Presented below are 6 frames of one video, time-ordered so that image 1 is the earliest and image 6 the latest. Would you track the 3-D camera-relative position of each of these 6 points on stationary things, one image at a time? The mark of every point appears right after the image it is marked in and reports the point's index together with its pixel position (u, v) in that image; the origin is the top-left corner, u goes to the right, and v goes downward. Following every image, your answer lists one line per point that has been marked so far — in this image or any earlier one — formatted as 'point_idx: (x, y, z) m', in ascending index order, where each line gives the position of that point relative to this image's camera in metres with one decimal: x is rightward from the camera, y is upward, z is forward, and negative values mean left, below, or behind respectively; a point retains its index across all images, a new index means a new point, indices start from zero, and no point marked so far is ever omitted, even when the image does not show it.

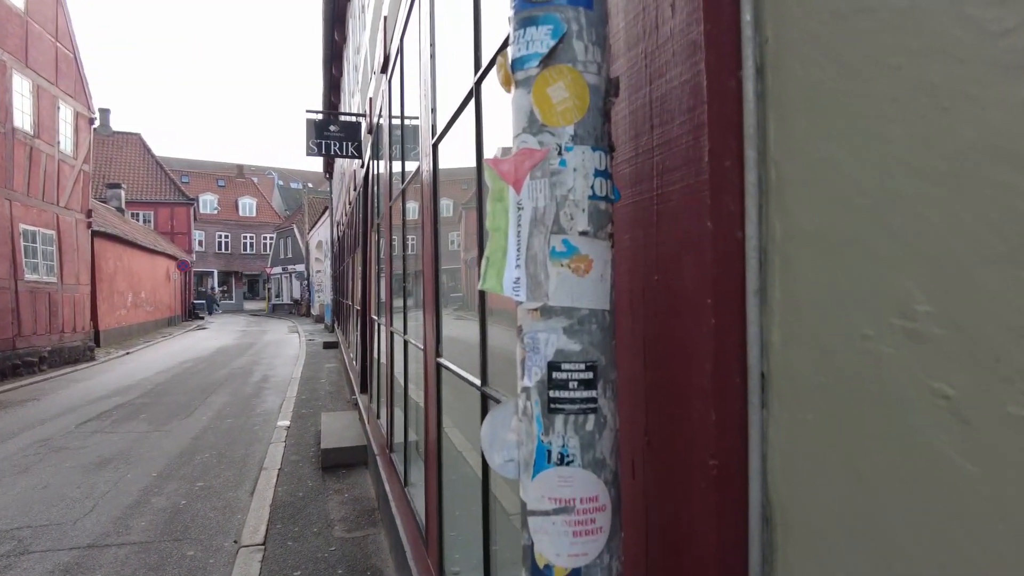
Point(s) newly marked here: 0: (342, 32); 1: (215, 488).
0: (-3.8, +5.7, +14.1) m
1: (-3.3, -2.3, +7.1) m
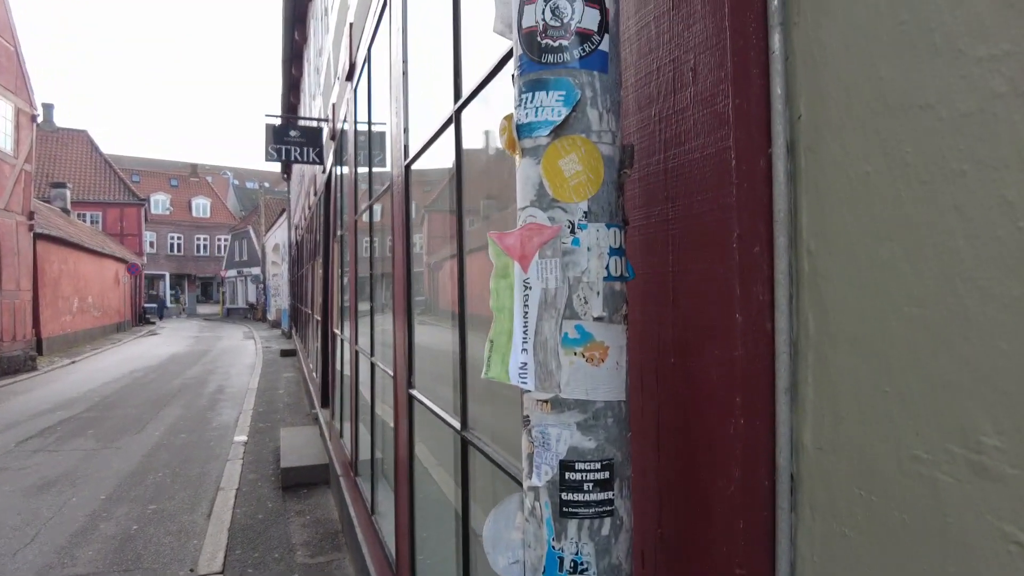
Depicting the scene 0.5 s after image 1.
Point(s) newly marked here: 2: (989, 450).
0: (-4.6, +5.6, +13.8) m
1: (-3.7, -2.4, +6.8) m
2: (+0.5, -0.2, +0.6) m
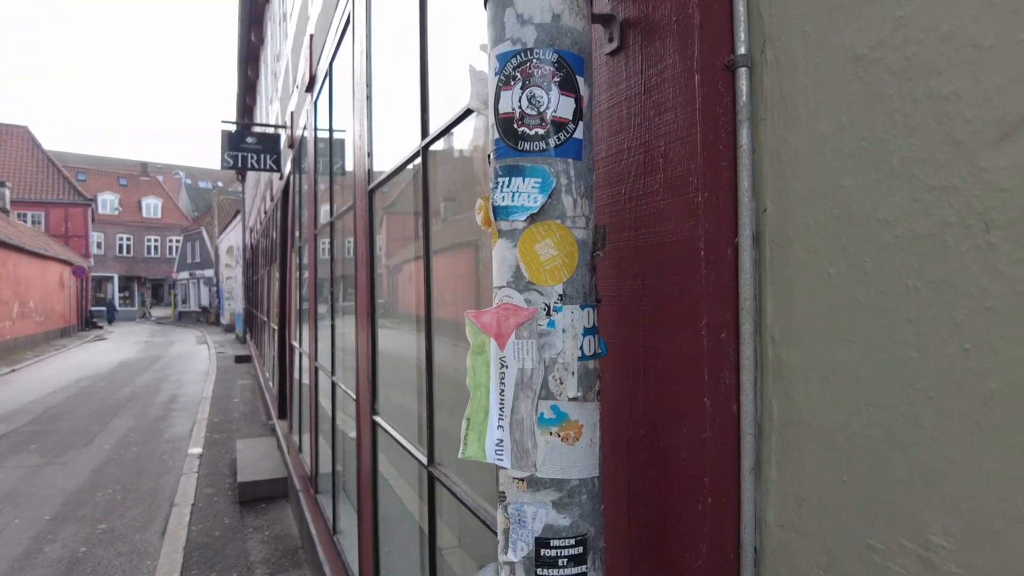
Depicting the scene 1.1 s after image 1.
0: (-5.4, +5.4, +13.5) m
1: (-4.1, -2.5, +6.6) m
2: (+0.4, -0.3, +0.6) m
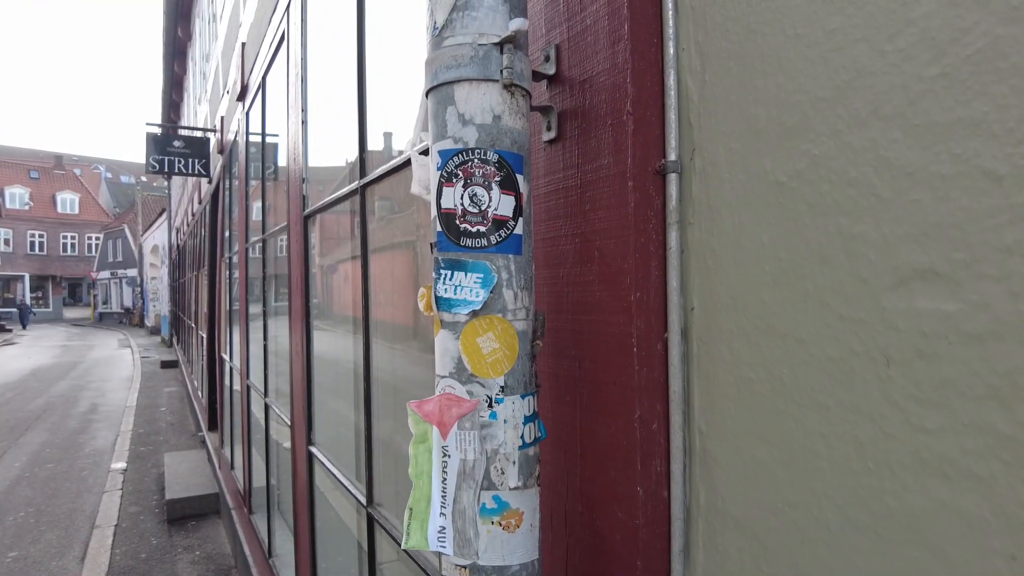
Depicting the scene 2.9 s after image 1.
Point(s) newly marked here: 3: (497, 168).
0: (-6.7, +5.3, +12.9) m
1: (-4.7, -2.6, +6.2) m
2: (+0.4, -0.4, +0.7) m
3: (0.0, +0.2, +0.9) m
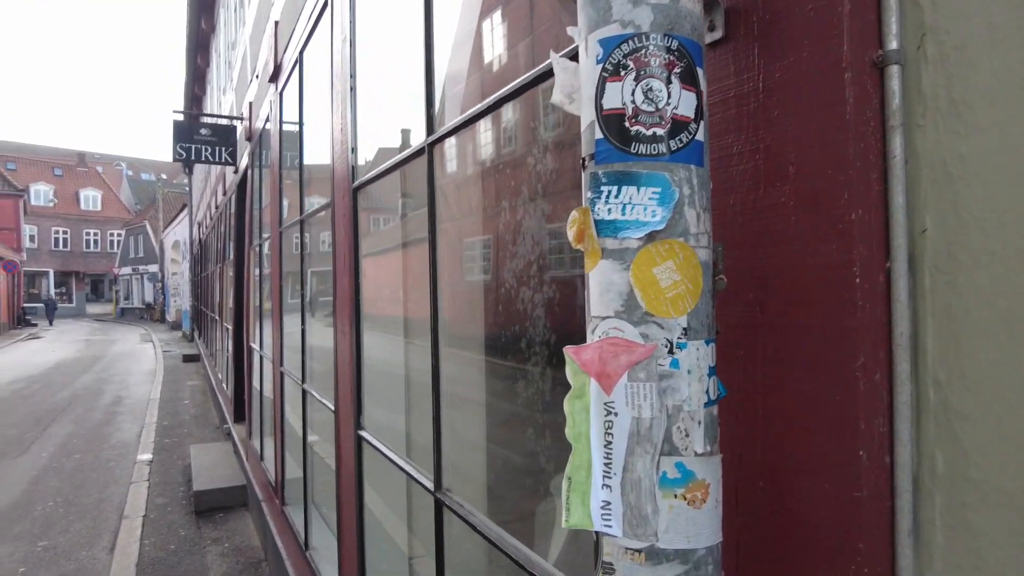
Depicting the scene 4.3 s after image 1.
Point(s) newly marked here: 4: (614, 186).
0: (-6.2, +5.5, +12.9) m
1: (-4.3, -2.5, +6.1) m
2: (+0.6, -0.3, +0.5) m
3: (+0.2, +0.3, +0.7) m
4: (+0.1, +0.1, +0.8) m
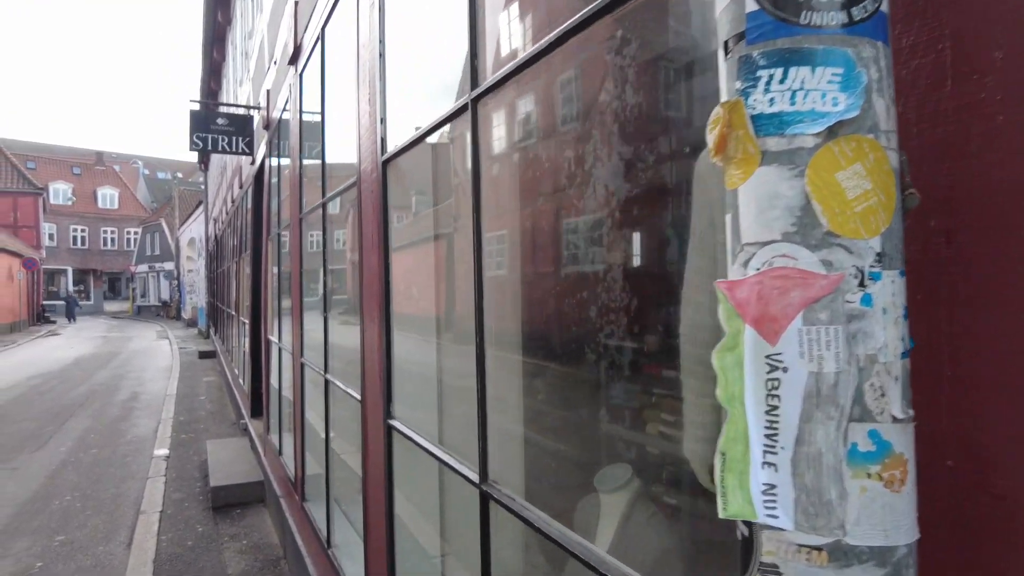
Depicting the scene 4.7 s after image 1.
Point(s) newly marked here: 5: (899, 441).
0: (-5.8, +5.6, +12.8) m
1: (-4.1, -2.4, +6.0) m
2: (+0.7, -0.2, +0.3) m
3: (+0.3, +0.3, +0.6) m
4: (+0.2, +0.2, +0.6) m
5: (+0.3, -0.1, +0.6) m
